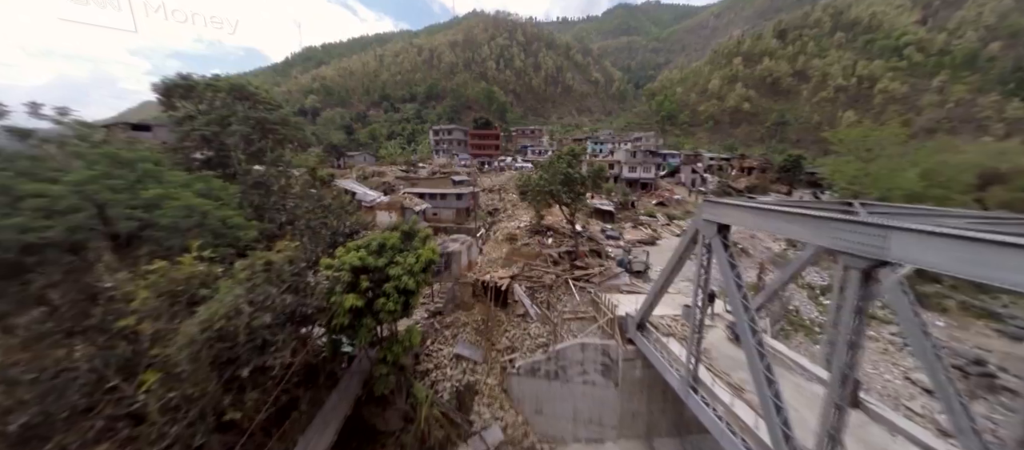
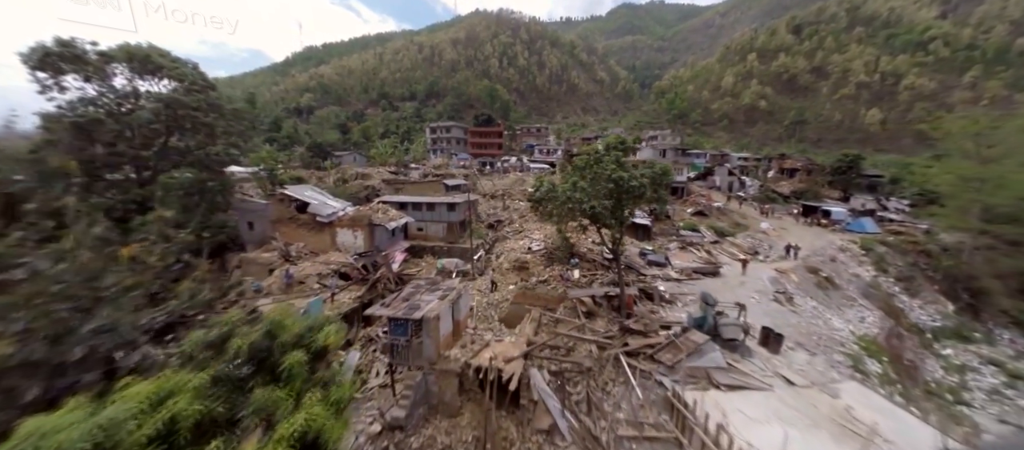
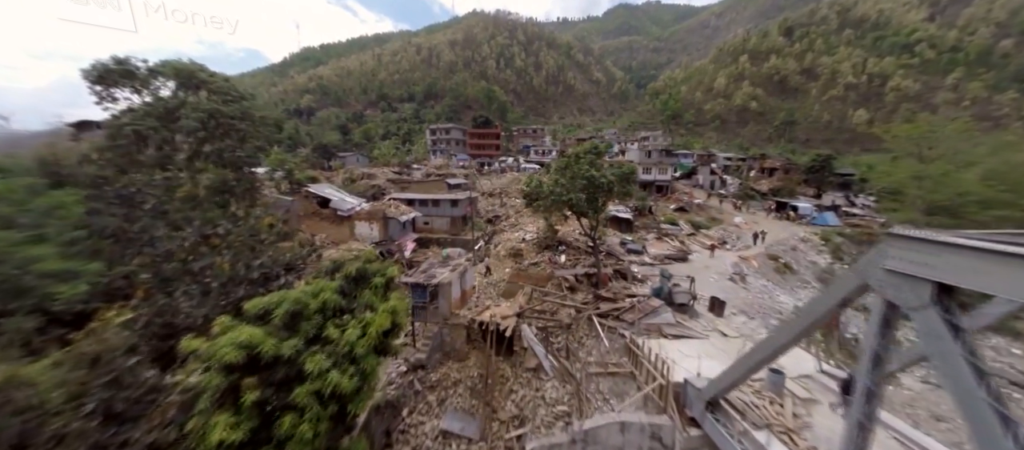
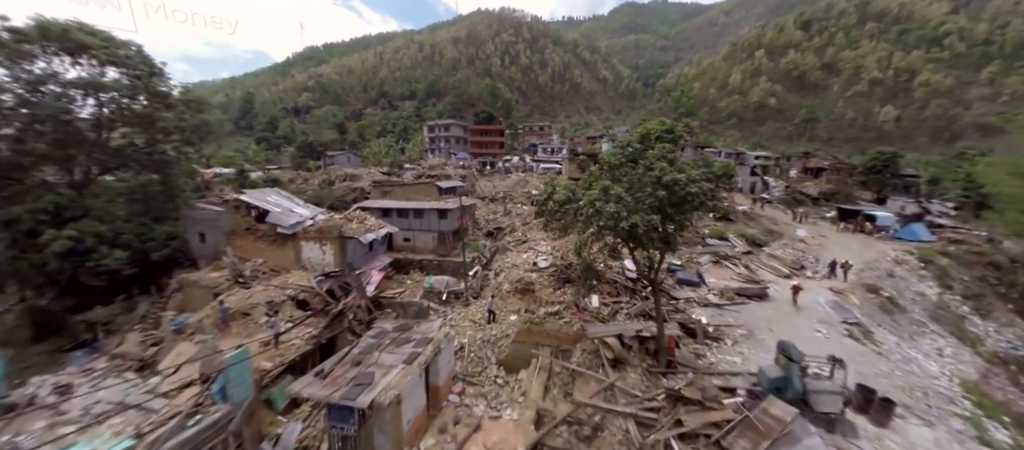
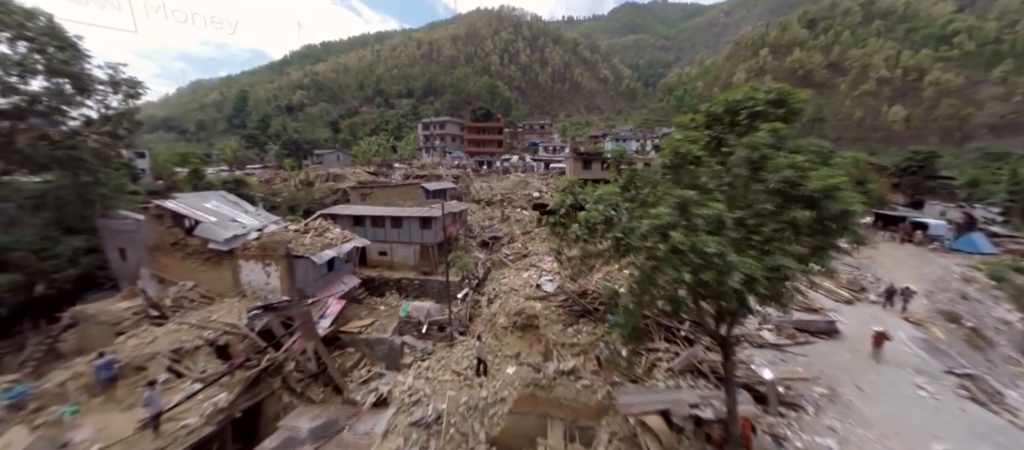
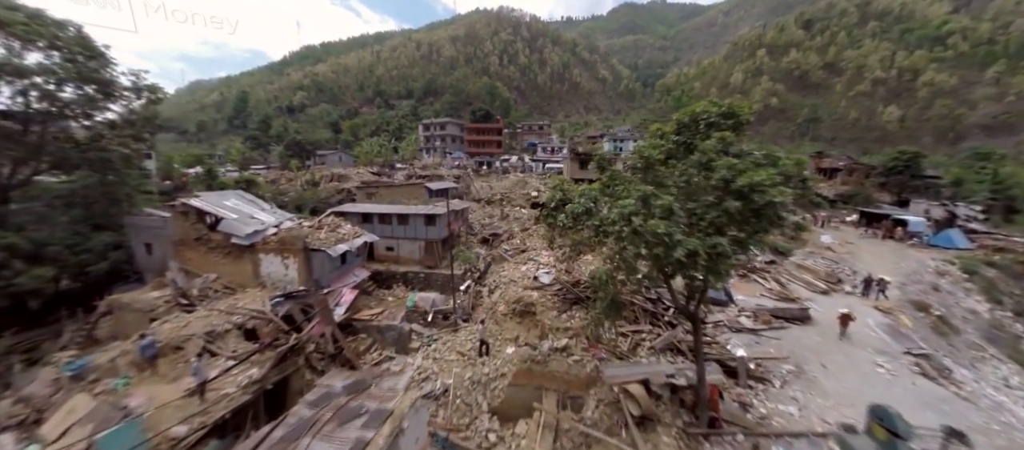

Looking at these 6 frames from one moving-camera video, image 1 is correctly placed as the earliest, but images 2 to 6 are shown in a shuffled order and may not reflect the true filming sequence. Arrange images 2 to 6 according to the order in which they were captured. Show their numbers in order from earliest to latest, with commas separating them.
3, 2, 4, 6, 5
